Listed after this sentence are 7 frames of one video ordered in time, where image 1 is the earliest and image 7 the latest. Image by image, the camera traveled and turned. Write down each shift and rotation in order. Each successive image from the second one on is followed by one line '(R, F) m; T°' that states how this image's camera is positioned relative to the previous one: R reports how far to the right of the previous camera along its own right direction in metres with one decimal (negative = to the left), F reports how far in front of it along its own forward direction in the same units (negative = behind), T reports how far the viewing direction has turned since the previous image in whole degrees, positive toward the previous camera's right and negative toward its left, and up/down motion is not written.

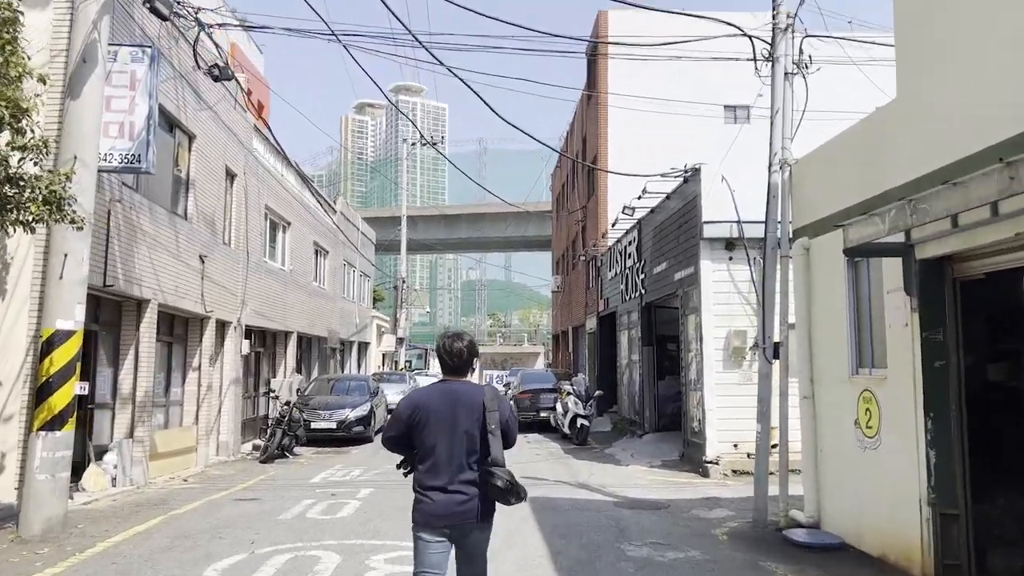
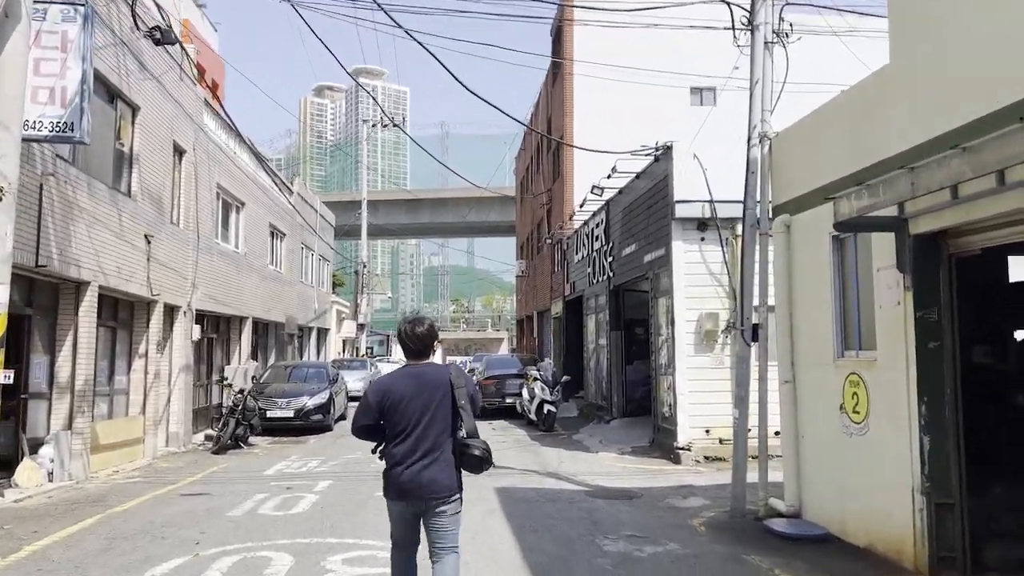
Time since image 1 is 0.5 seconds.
(0.0, +0.5) m; +3°
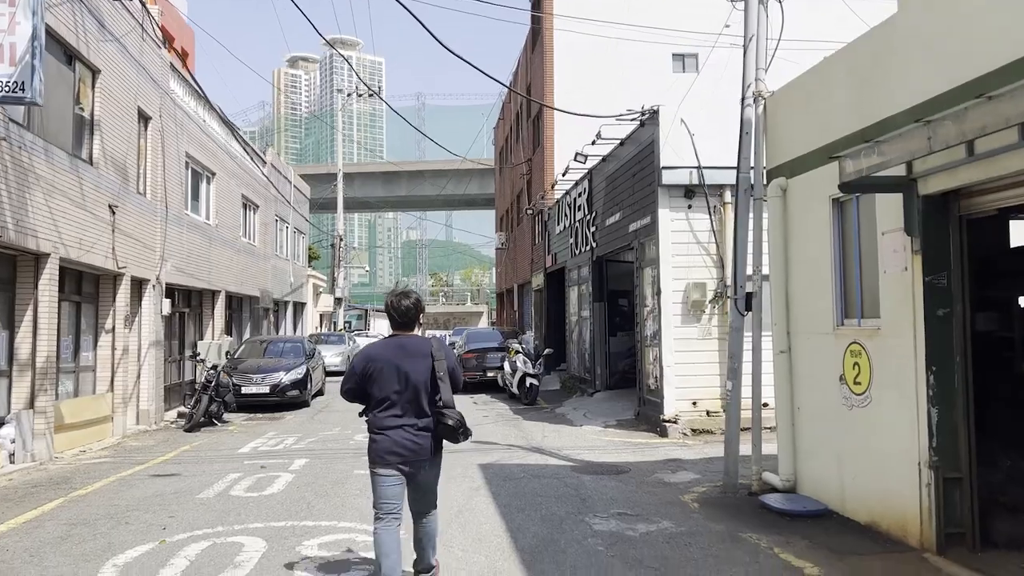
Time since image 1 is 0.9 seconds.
(0.0, +0.4) m; +2°
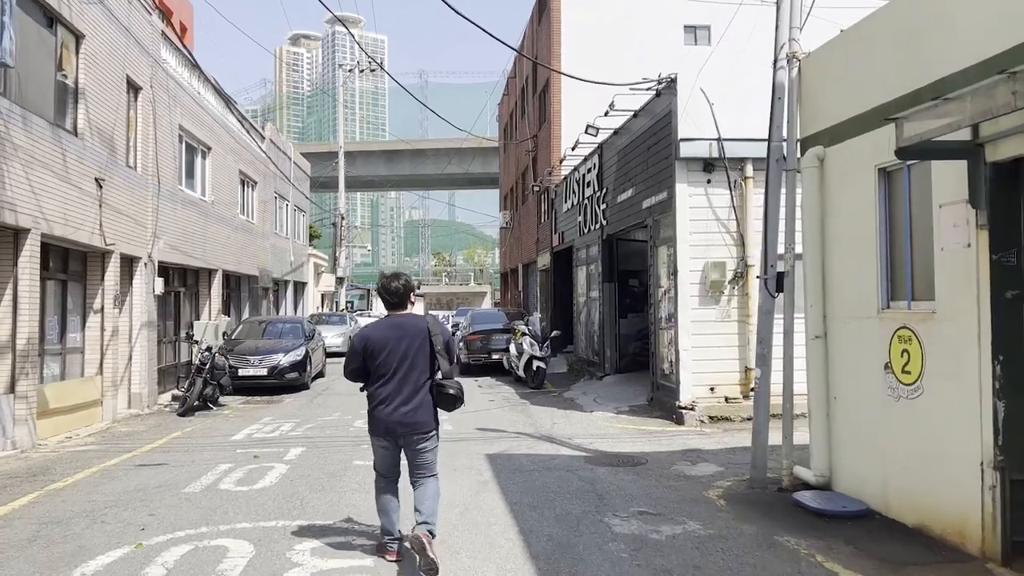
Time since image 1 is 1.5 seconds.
(-0.1, +0.6) m; 0°
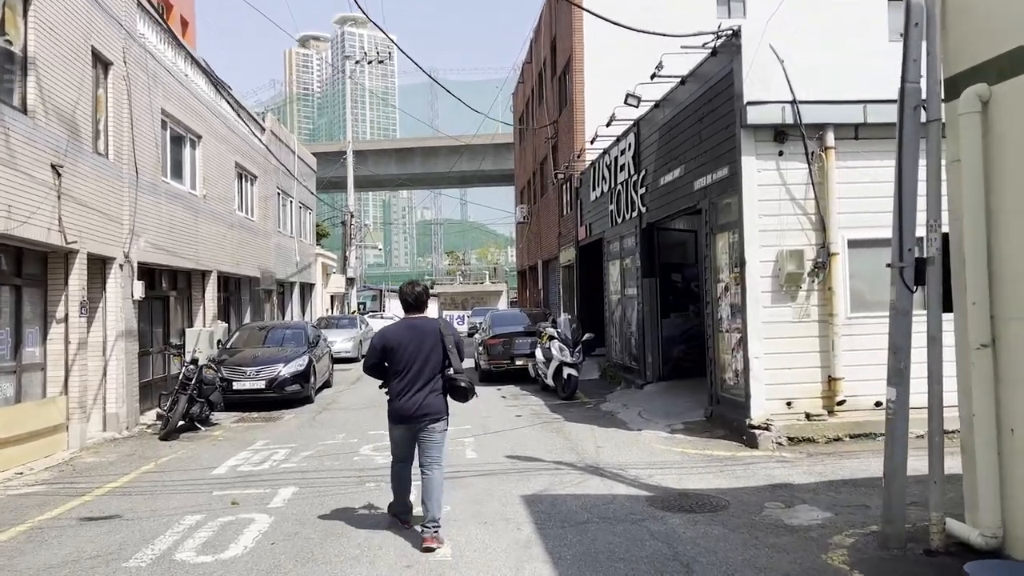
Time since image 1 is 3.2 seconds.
(-0.2, +1.7) m; -1°
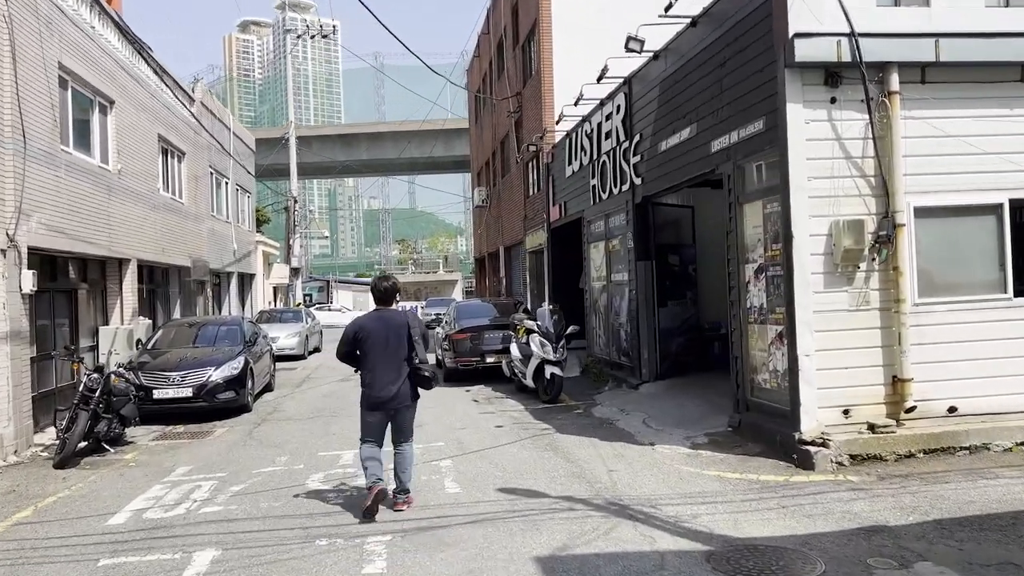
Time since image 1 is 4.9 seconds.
(-0.3, +1.8) m; +4°
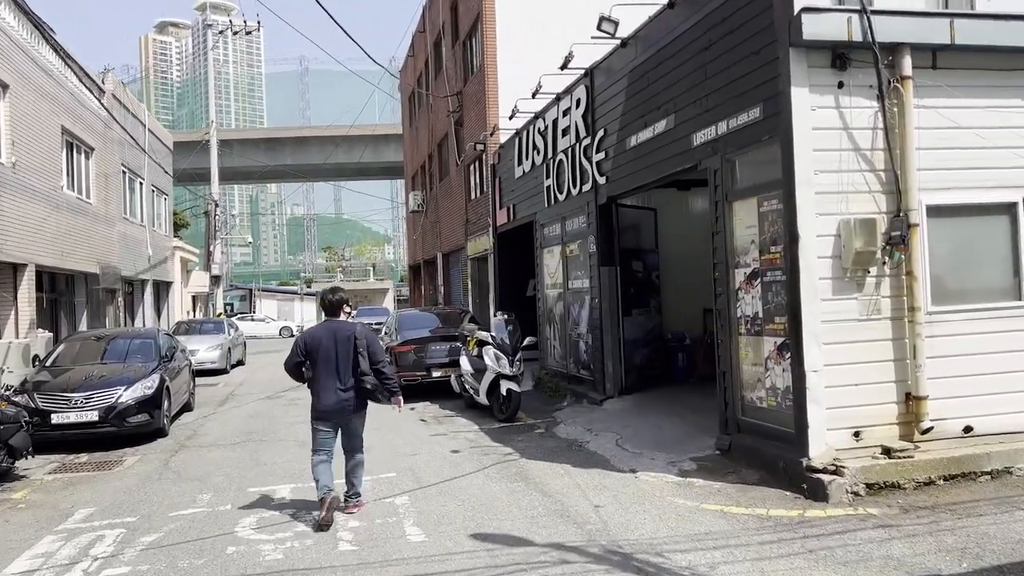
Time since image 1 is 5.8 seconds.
(-0.3, +1.0) m; +5°
